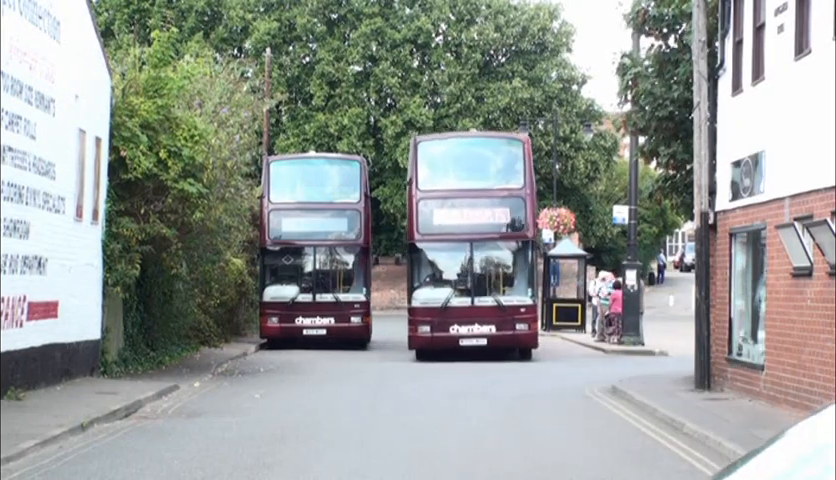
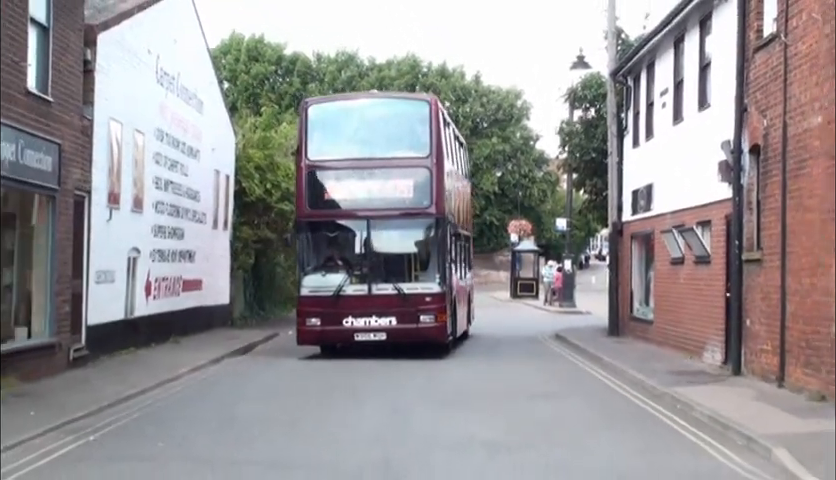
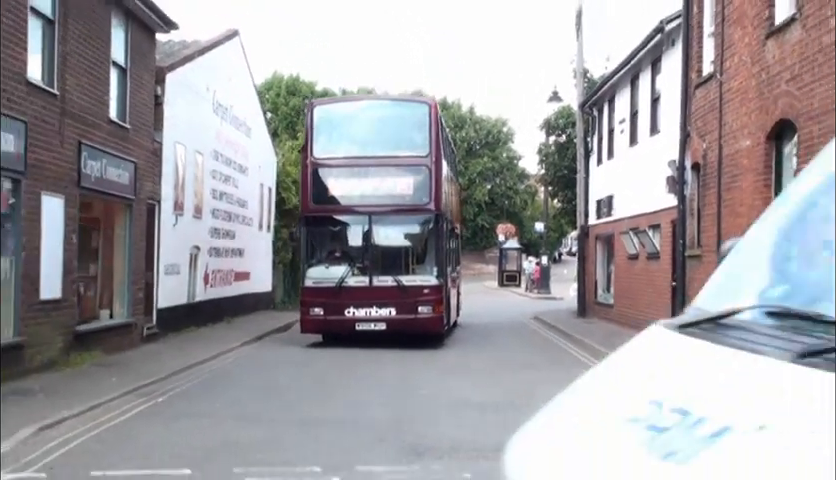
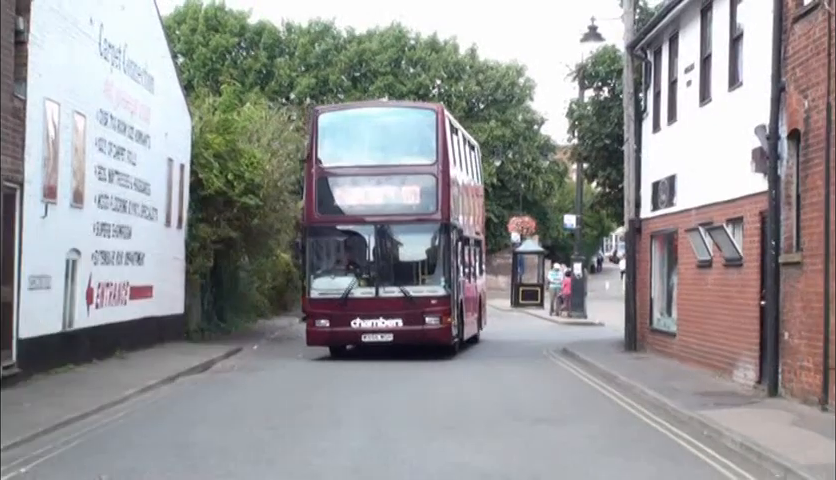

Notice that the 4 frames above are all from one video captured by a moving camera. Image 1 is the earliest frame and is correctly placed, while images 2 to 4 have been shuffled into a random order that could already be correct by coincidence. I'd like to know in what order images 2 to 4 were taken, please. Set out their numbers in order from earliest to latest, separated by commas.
4, 2, 3
